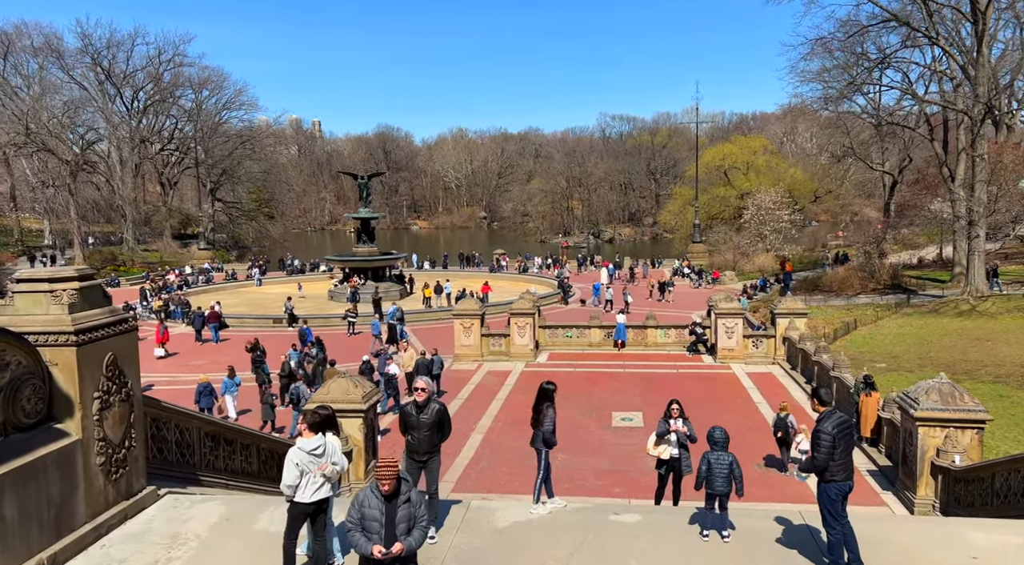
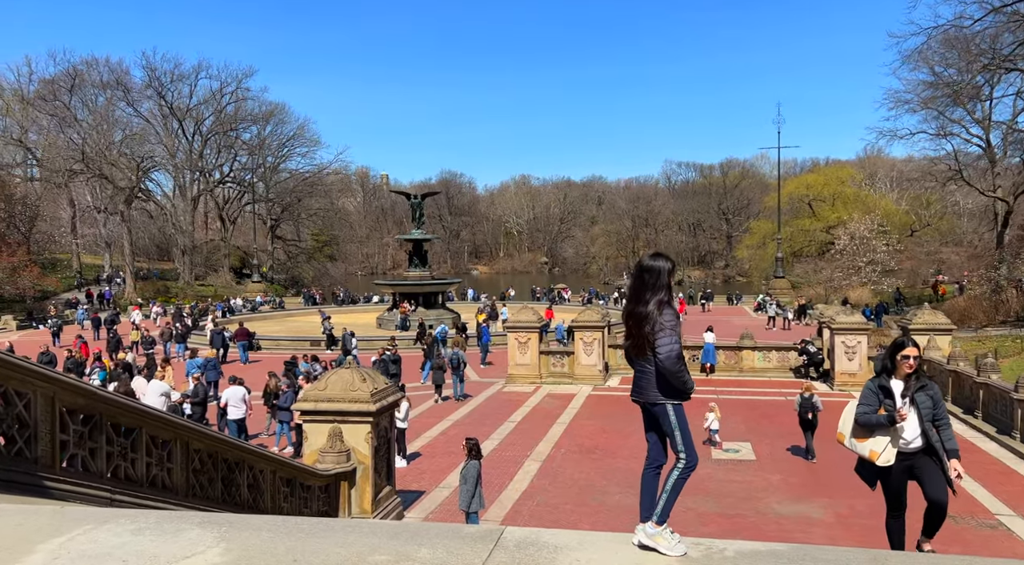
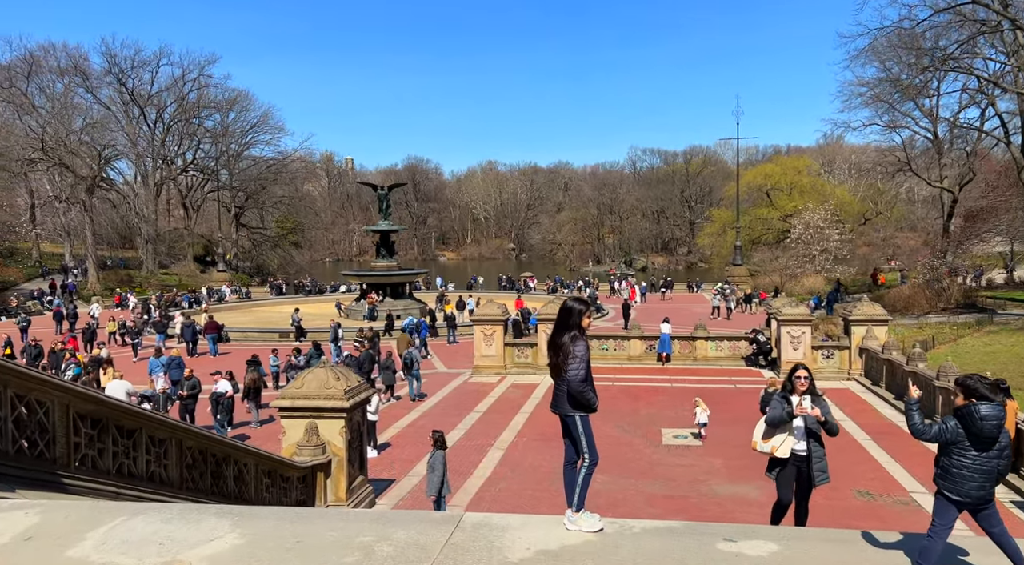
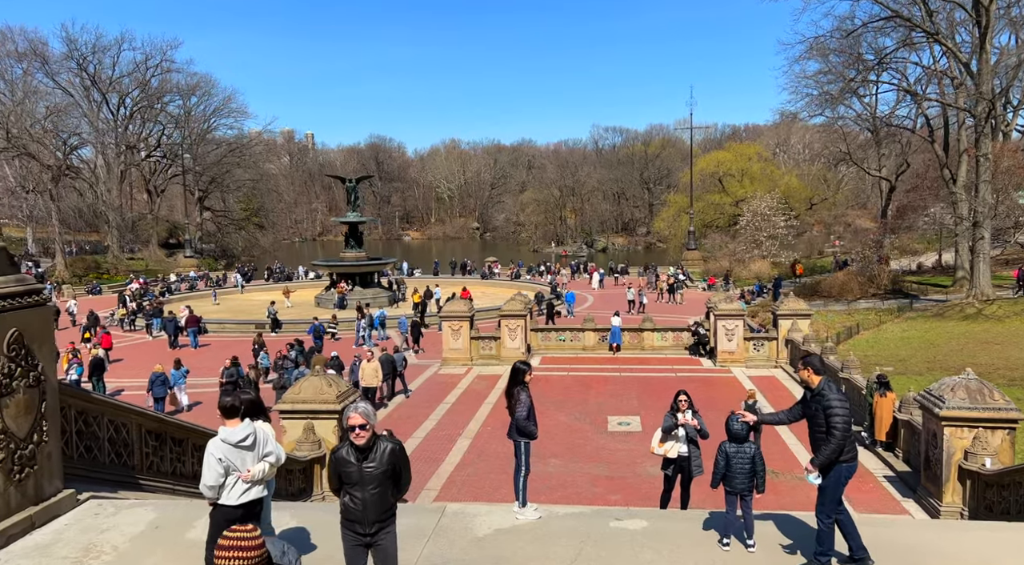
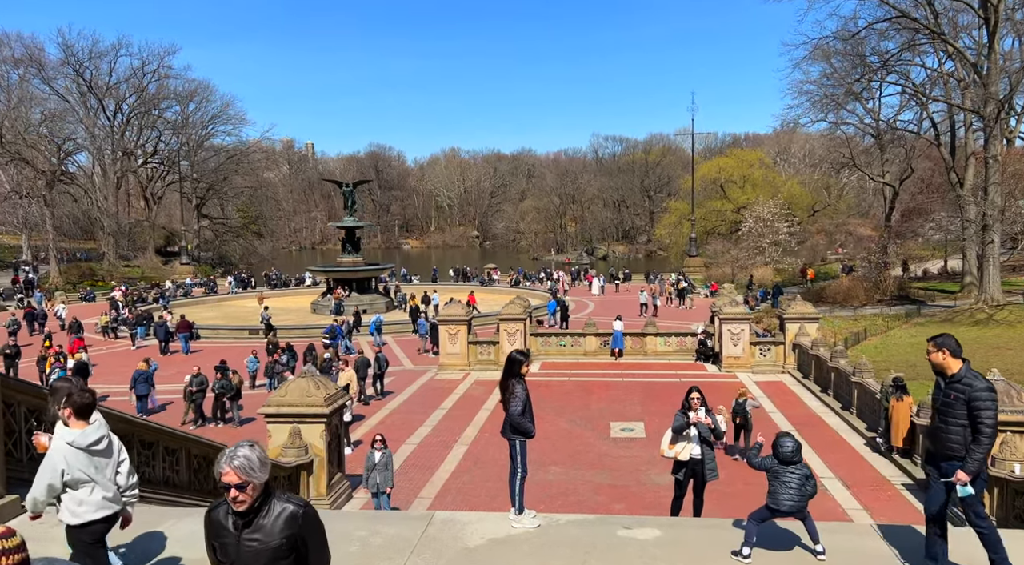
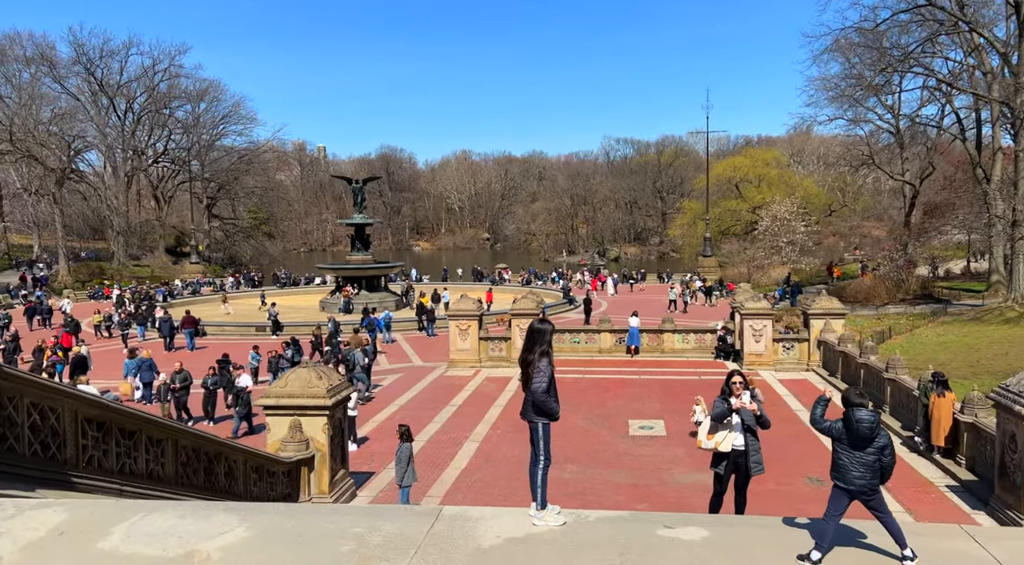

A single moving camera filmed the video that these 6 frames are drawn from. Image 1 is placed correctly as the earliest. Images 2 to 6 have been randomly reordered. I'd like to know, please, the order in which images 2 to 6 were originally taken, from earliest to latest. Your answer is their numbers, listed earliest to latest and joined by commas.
4, 5, 6, 3, 2
